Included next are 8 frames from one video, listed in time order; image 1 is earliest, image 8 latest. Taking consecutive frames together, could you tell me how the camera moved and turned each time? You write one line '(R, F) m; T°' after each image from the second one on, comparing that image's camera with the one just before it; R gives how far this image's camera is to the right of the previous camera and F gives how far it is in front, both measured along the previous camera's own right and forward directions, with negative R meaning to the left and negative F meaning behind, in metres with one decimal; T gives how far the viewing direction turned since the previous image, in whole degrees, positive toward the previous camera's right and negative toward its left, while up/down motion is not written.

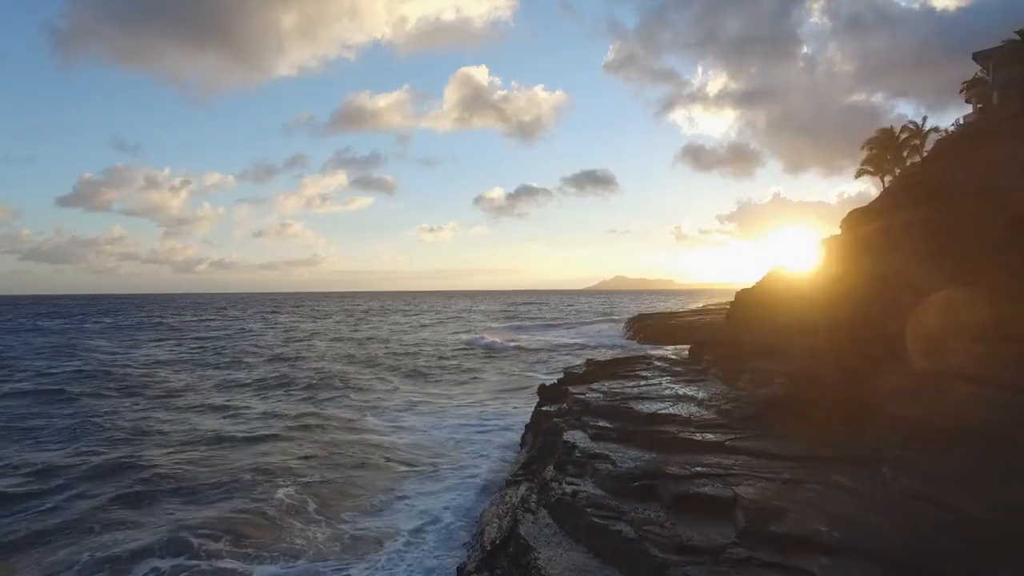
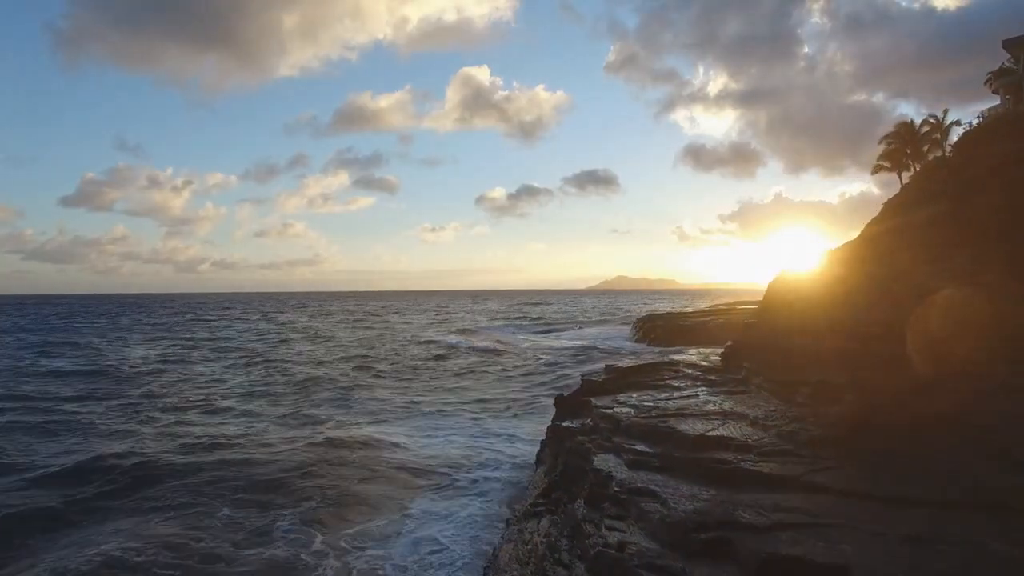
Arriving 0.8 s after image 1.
(-0.3, +1.9) m; 0°
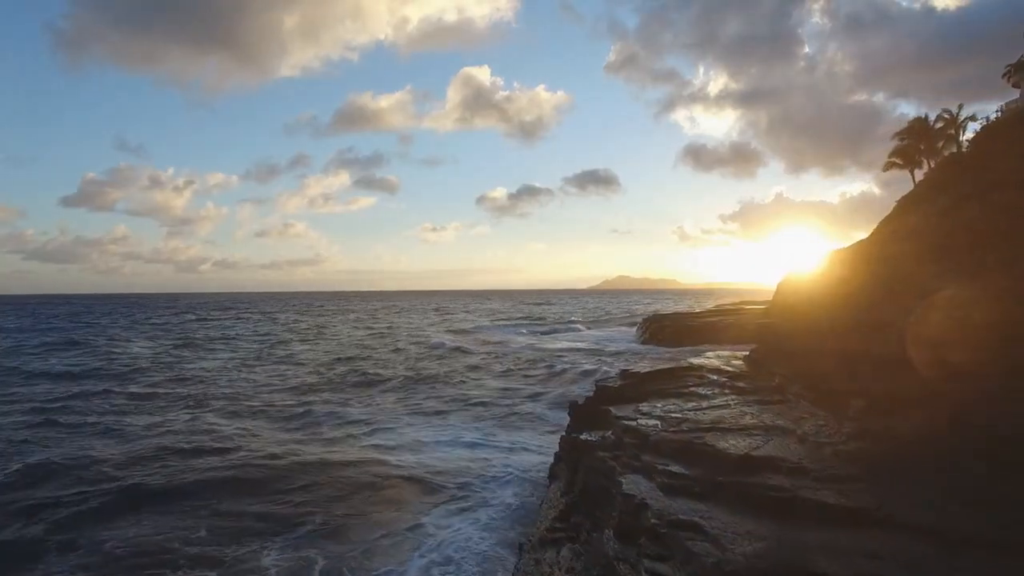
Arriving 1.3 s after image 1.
(-2.1, -3.0) m; 0°
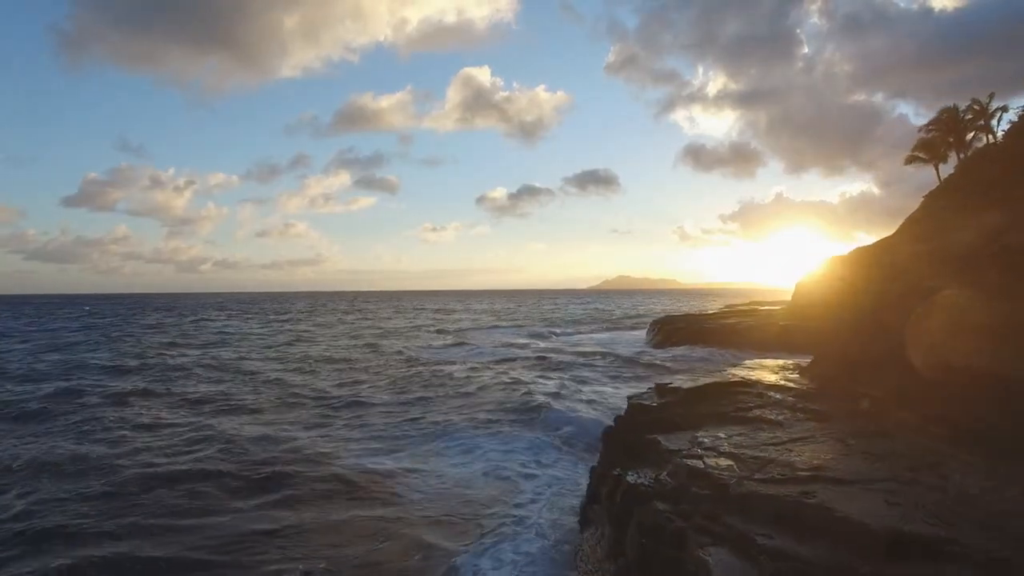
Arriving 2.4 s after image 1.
(-1.6, -1.7) m; 0°
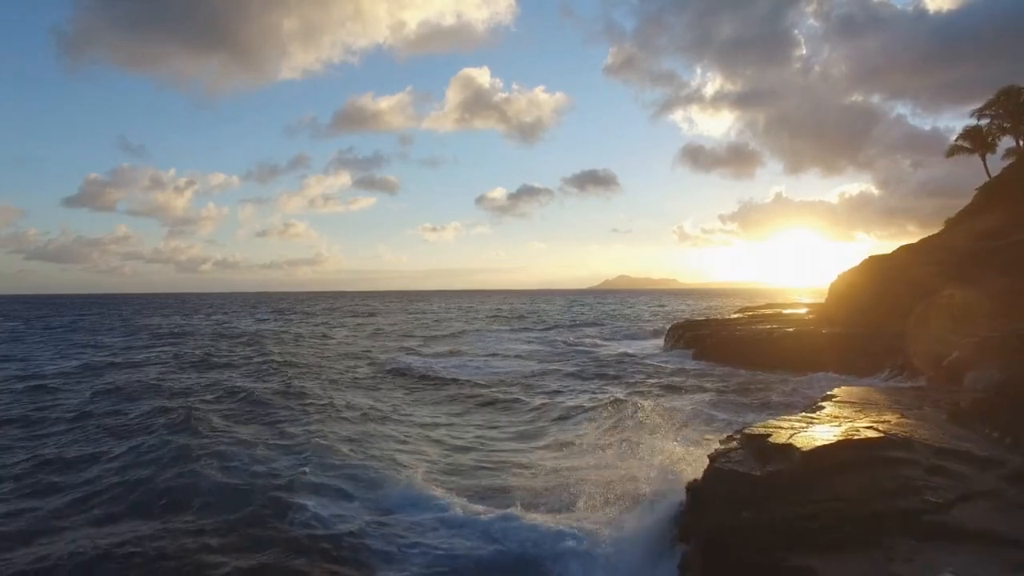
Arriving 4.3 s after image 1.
(-2.4, +2.5) m; 0°
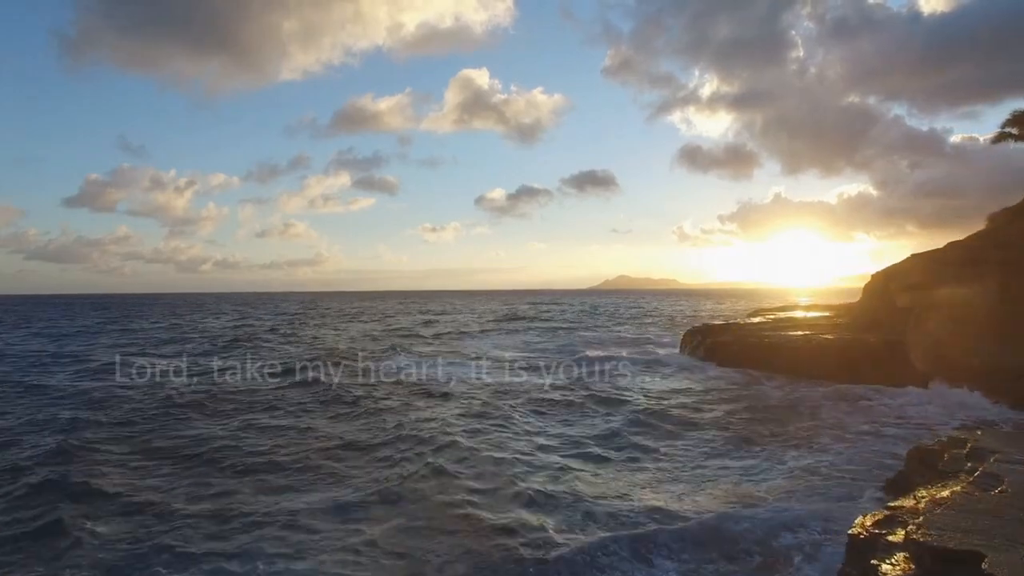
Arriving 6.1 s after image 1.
(-2.0, +1.0) m; 0°
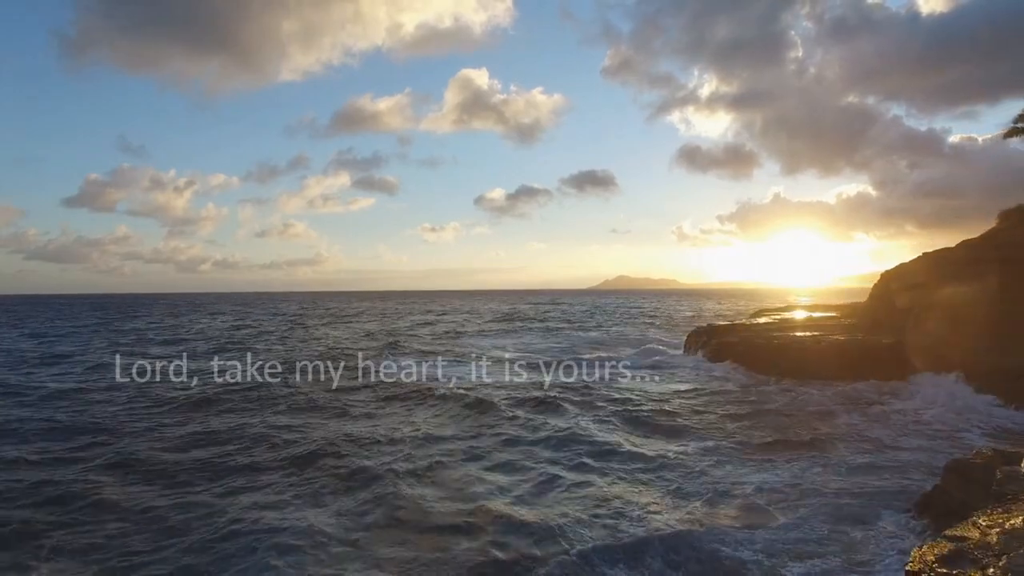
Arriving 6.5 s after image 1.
(-0.7, -2.6) m; 0°
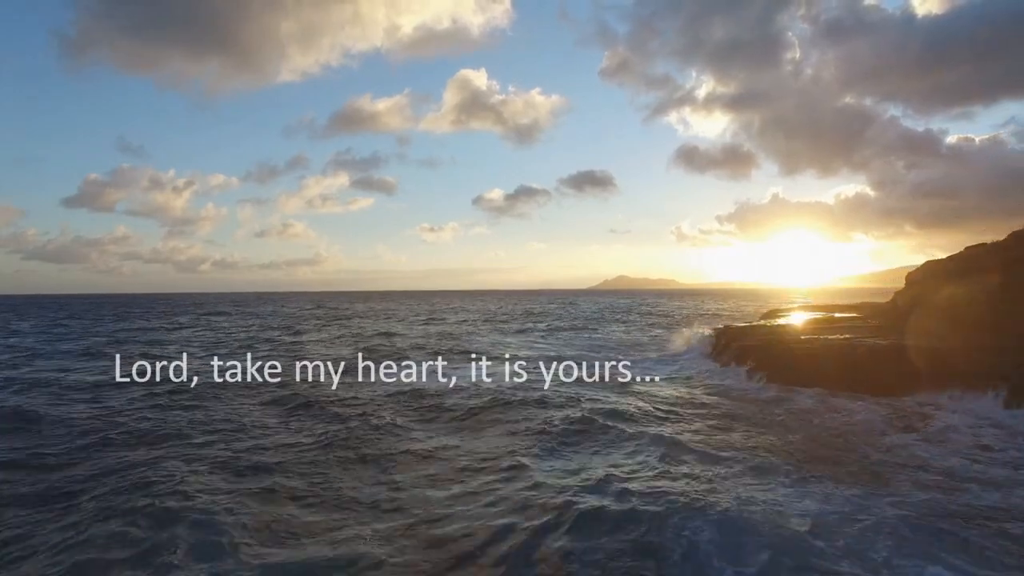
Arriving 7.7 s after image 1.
(-0.1, -1.2) m; 0°
